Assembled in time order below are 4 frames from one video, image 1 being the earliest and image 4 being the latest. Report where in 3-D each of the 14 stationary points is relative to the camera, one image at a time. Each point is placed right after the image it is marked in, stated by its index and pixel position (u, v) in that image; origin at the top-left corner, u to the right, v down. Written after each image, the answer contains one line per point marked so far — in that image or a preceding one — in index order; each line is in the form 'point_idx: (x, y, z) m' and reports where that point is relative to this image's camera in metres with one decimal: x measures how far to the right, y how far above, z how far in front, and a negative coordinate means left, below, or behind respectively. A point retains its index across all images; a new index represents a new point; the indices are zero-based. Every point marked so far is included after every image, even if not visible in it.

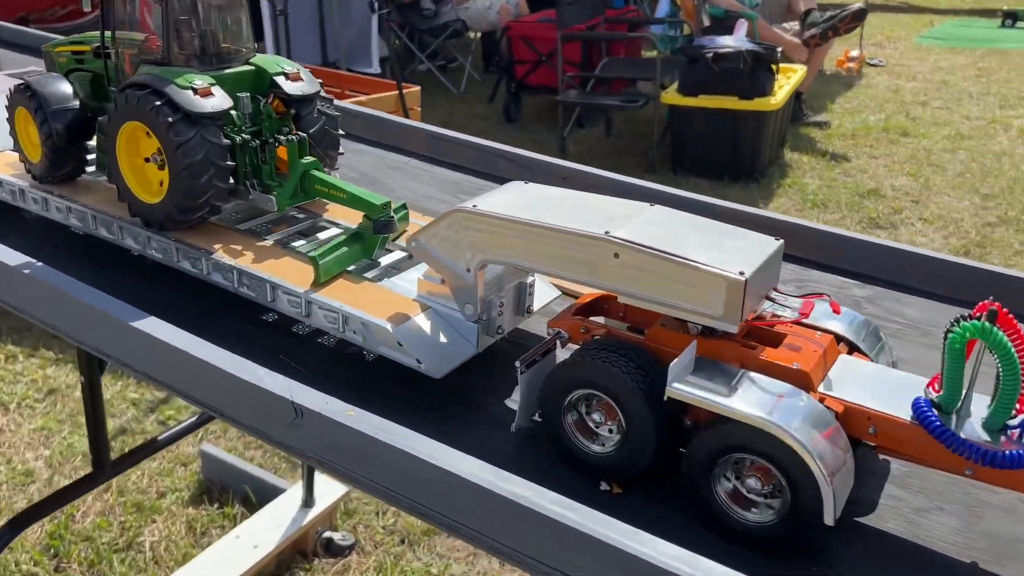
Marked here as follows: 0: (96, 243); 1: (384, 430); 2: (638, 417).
0: (-2.1, +0.2, +4.2) m
1: (-0.4, -0.4, +2.7) m
2: (+0.4, -0.4, +2.5) m
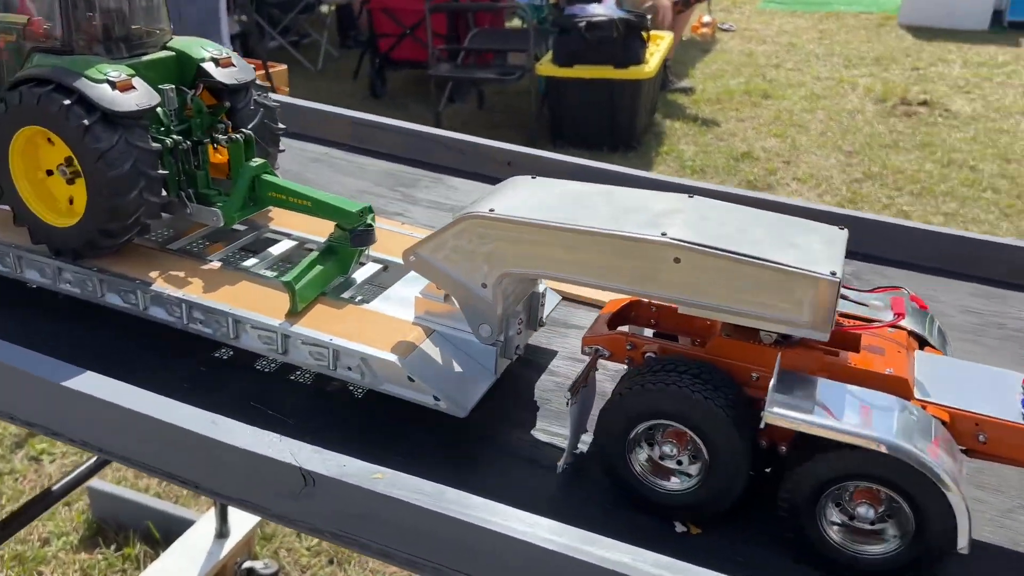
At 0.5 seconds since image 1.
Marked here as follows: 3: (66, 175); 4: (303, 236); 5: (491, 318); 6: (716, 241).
0: (-2.2, 0.0, +3.4) m
1: (-0.2, -0.5, +2.2) m
2: (+0.6, -0.4, +2.2) m
3: (-1.5, +0.4, +2.8) m
4: (-0.8, +0.2, +3.3) m
5: (-0.1, -0.1, +2.6) m
6: (+0.6, +0.1, +2.3) m
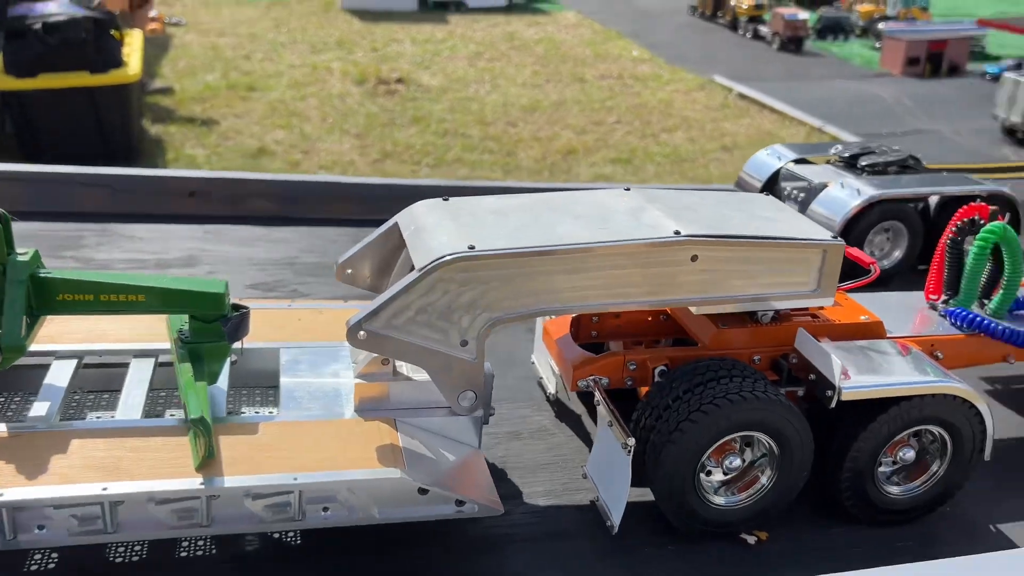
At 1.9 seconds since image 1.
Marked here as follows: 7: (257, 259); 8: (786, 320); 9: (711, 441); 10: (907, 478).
0: (-2.3, -0.6, +1.5) m
1: (+0.1, -0.7, +1.7) m
2: (+0.7, -0.4, +2.1) m
3: (-1.5, -0.1, +1.4) m
4: (-1.1, -0.2, +2.2) m
5: (-0.1, -0.2, +2.1) m
6: (+0.5, +0.1, +2.1) m
7: (-1.1, +0.1, +3.5) m
8: (+0.7, -0.1, +2.3) m
9: (+0.5, -0.4, +2.1) m
10: (+1.1, -0.5, +2.3) m
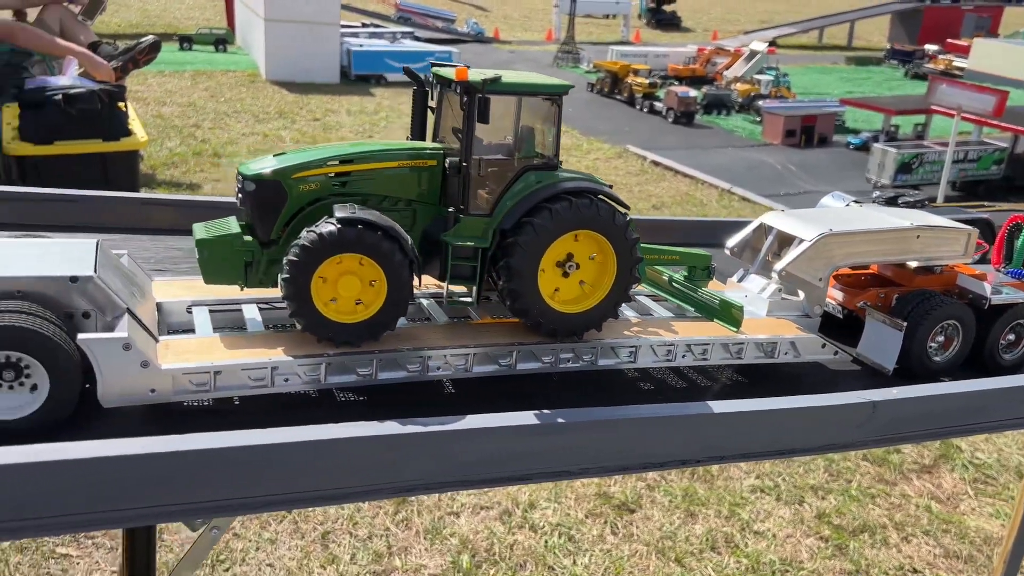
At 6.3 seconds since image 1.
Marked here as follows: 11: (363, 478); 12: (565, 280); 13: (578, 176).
0: (-0.6, -0.5, +3.2) m
1: (+1.8, -0.4, +3.7) m
2: (+2.3, -0.2, +4.2) m
3: (+0.2, +0.1, +3.3) m
4: (+0.5, 0.0, +4.0) m
5: (+1.5, -0.1, +4.1) m
6: (+2.1, +0.3, +4.3) m
7: (+0.3, +0.1, +5.4) m
8: (+2.3, +0.1, +4.5) m
9: (+2.1, -0.2, +4.2) m
10: (+2.6, -0.3, +4.5) m
11: (-0.5, -0.6, +2.7) m
12: (+0.2, 0.0, +3.3) m
13: (+0.2, +0.5, +3.4) m
